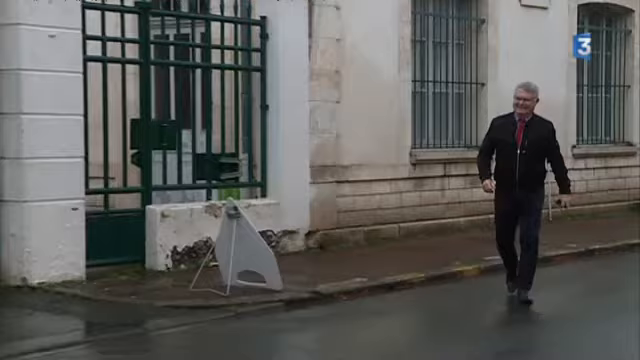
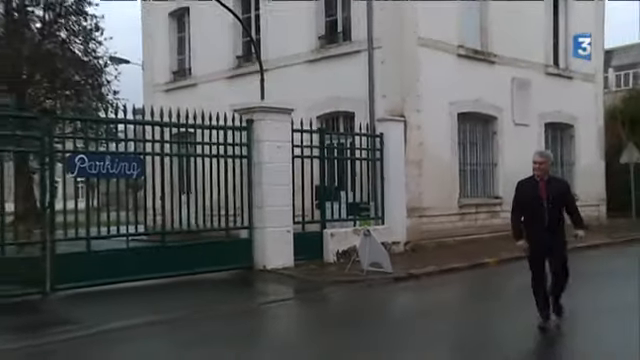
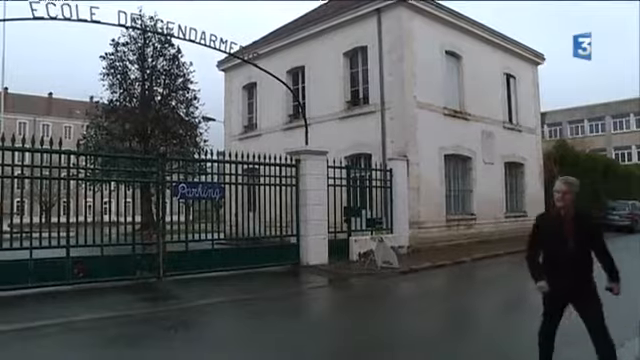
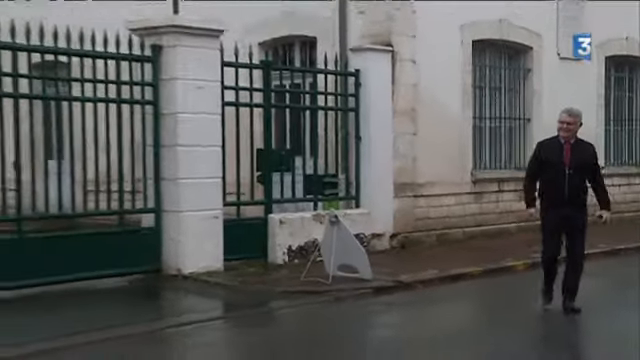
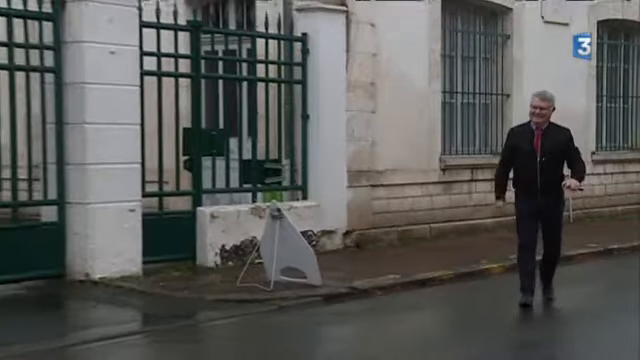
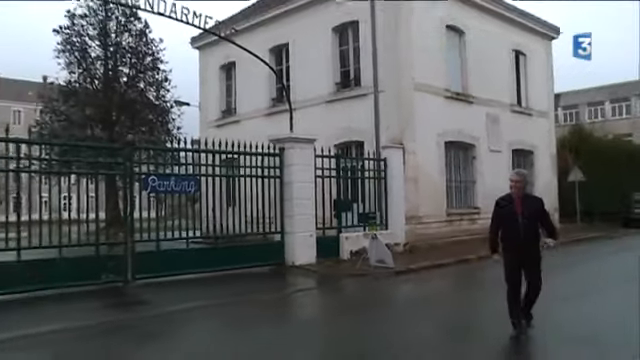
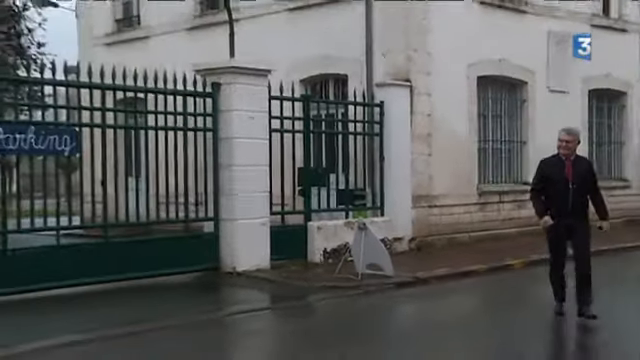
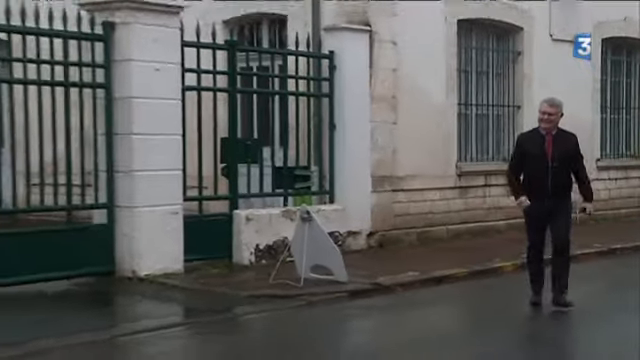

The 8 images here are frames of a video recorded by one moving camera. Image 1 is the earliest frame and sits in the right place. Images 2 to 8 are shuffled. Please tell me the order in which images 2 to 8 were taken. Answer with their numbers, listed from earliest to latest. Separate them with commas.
5, 8, 4, 7, 2, 6, 3
